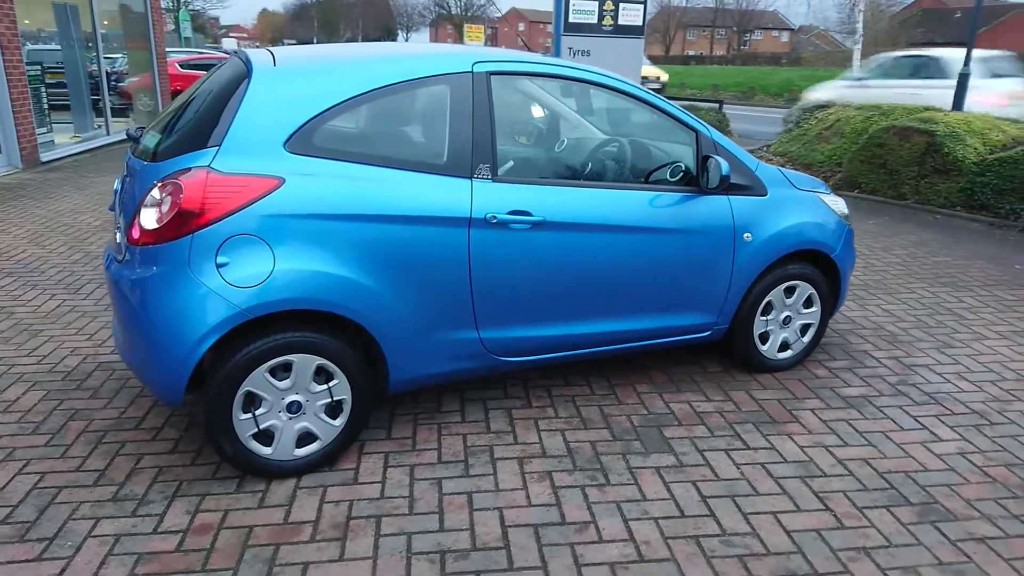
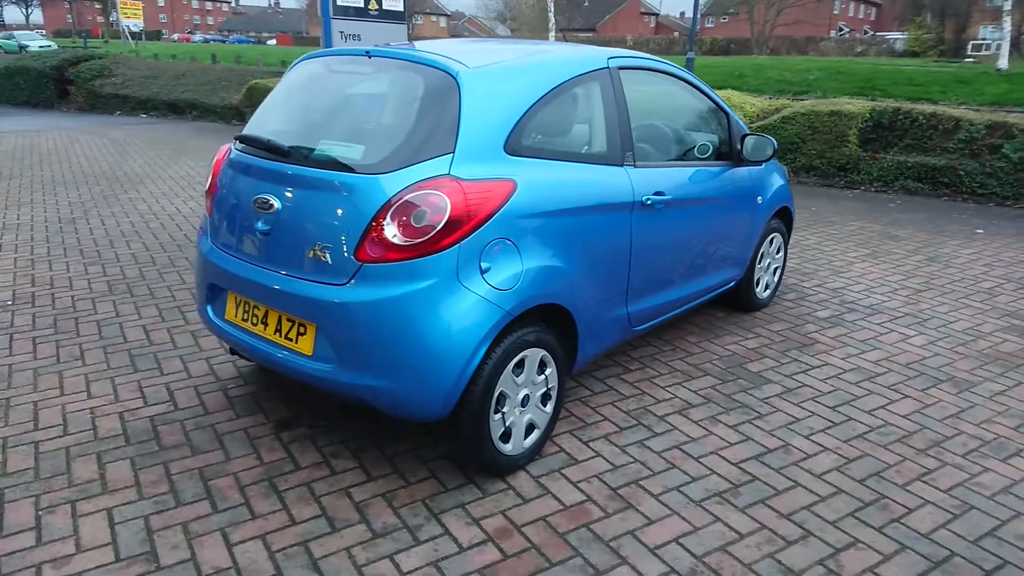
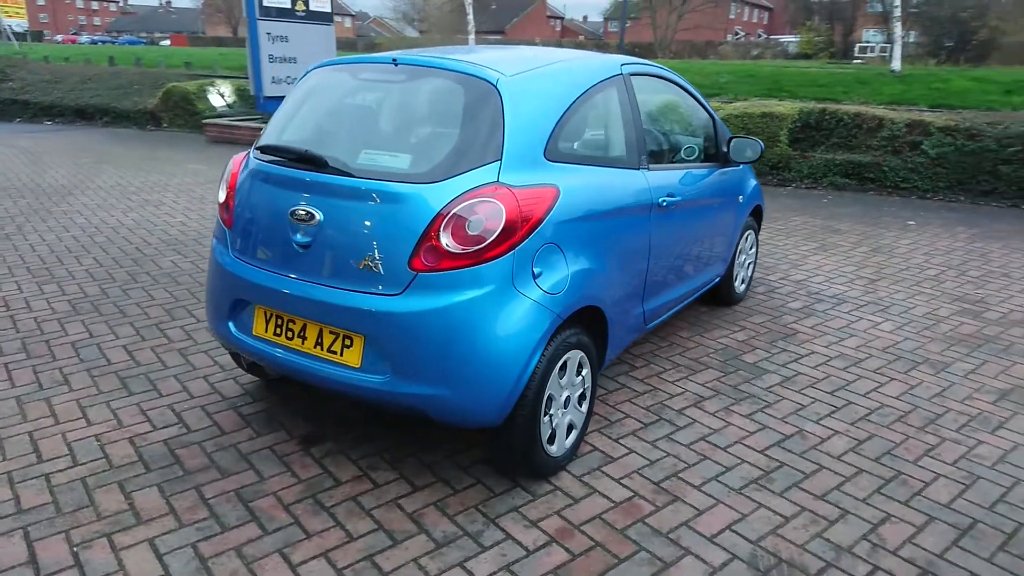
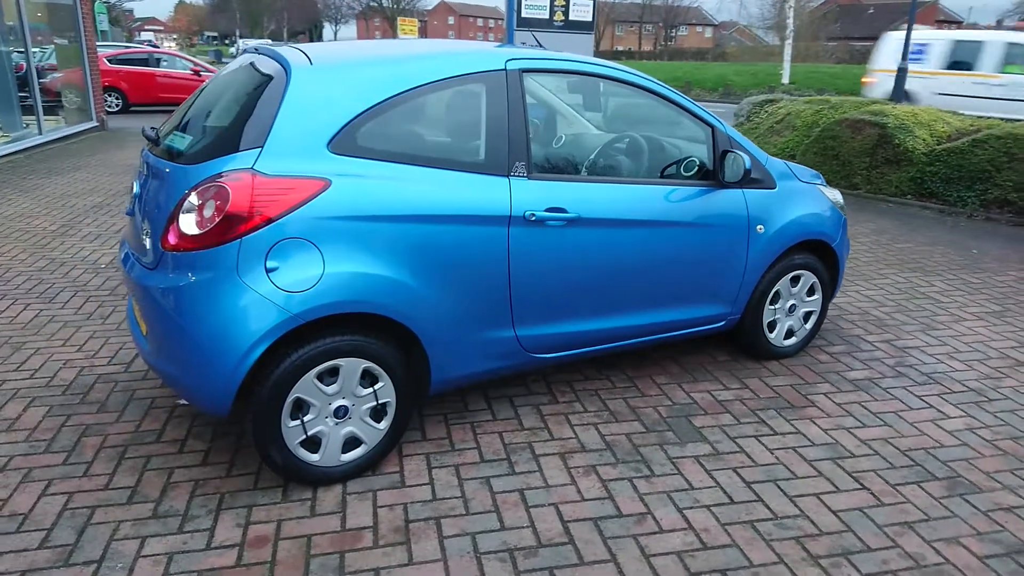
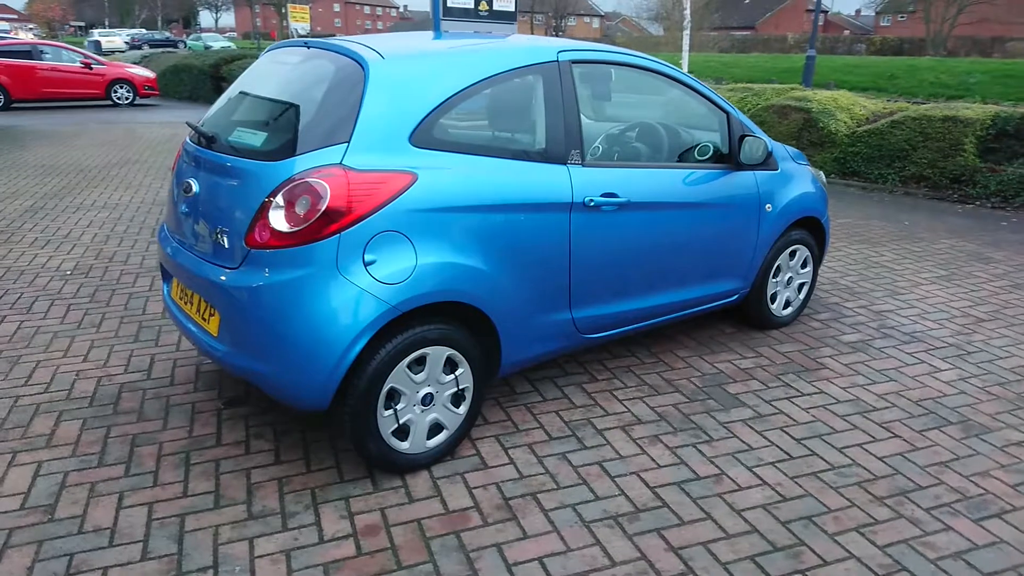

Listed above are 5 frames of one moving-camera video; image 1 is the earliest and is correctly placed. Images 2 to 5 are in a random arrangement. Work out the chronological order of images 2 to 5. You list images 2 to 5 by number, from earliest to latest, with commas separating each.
4, 5, 2, 3
